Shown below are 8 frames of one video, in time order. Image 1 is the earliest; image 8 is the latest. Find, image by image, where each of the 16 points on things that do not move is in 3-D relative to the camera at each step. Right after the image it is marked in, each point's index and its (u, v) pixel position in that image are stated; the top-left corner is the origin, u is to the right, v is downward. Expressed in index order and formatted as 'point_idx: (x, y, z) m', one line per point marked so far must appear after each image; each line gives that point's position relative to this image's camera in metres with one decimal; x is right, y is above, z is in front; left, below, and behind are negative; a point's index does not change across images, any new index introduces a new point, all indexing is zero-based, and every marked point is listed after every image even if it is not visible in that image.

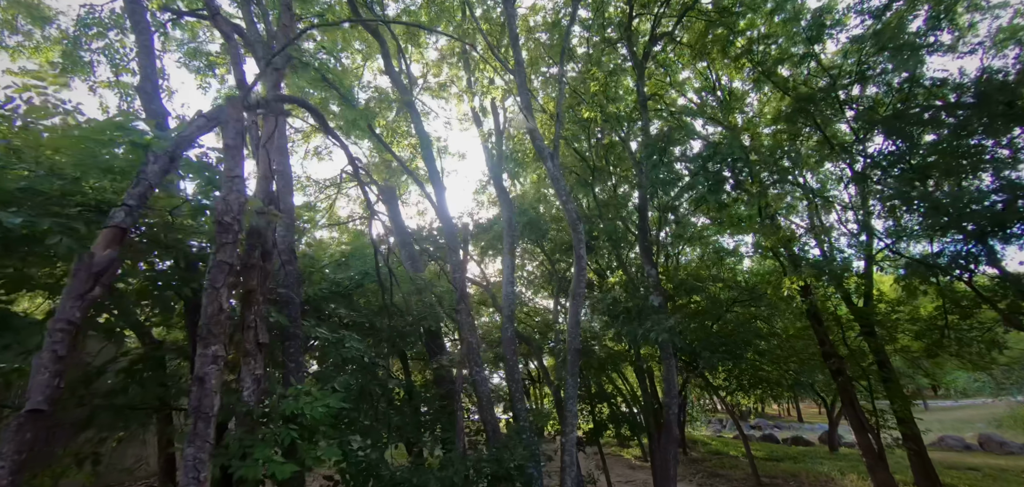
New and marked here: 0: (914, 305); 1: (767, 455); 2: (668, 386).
0: (+9.8, -1.5, +11.5) m
1: (+9.1, -7.5, +16.8) m
2: (+2.1, -1.9, +6.4) m
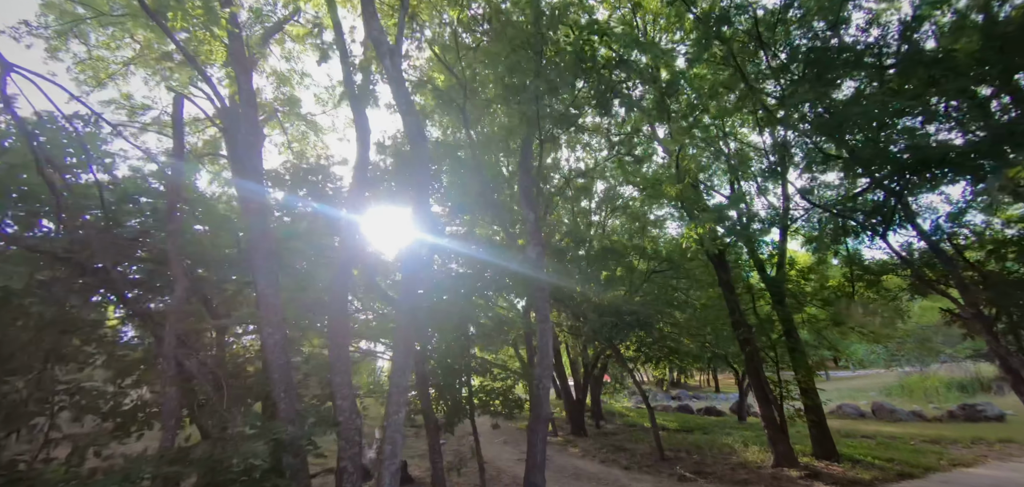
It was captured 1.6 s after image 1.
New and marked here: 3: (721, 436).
0: (+7.4, -0.8, +11.2) m
1: (+5.9, -6.4, +16.7) m
2: (+0.3, -1.2, +5.3) m
3: (+5.9, -5.4, +13.3) m
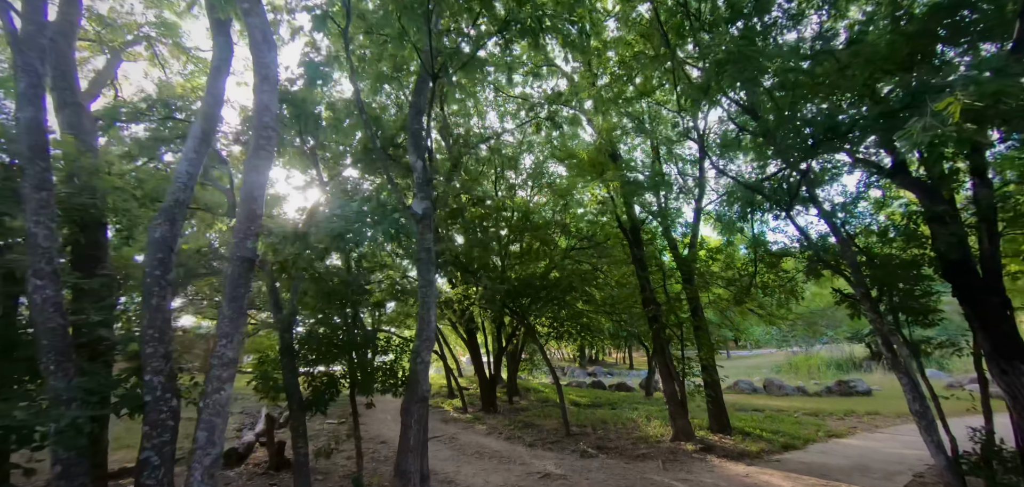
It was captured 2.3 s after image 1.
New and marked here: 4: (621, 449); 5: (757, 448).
0: (+5.3, -0.3, +11.5) m
1: (+2.8, -5.6, +16.9) m
2: (-0.9, -0.7, +4.7) m
3: (+3.3, -4.8, +13.6) m
4: (+2.1, -4.0, +9.1) m
5: (+4.7, -4.0, +9.1) m
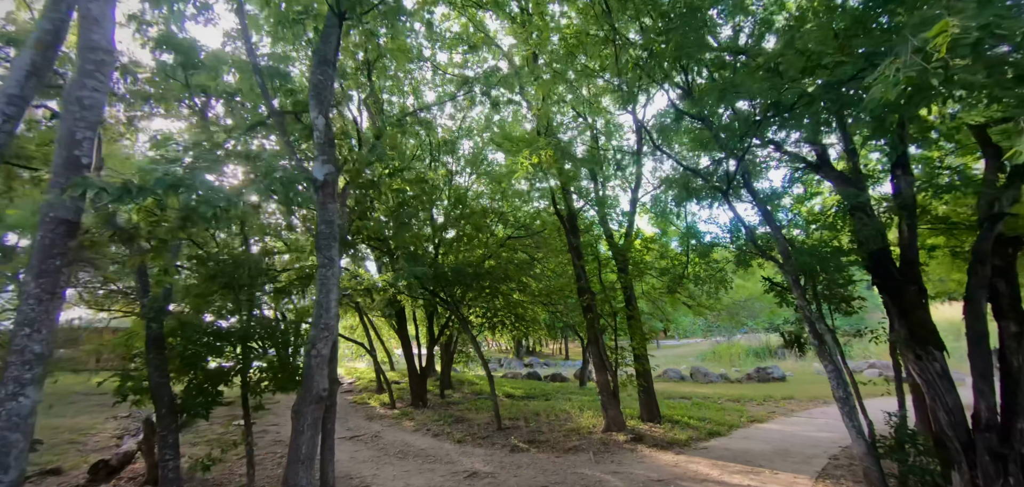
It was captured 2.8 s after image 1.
0: (+3.7, -0.1, +11.5) m
1: (+0.4, -5.3, +16.7) m
2: (-1.6, -0.5, +4.0) m
3: (+1.4, -4.5, +13.4) m
4: (+0.7, -3.7, +8.8) m
5: (+3.3, -3.7, +9.1) m
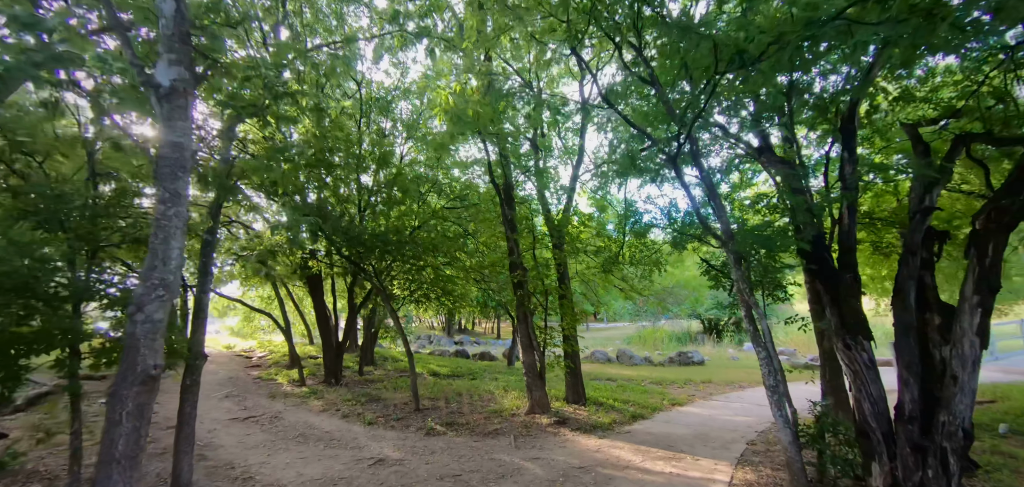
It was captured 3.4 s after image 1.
0: (+2.1, +0.4, +11.2) m
1: (-2.1, -4.3, +16.1) m
2: (-2.2, -0.1, +3.0) m
3: (-0.7, -3.8, +12.9) m
4: (-0.7, -3.2, +8.2) m
5: (+1.8, -3.3, +8.9) m
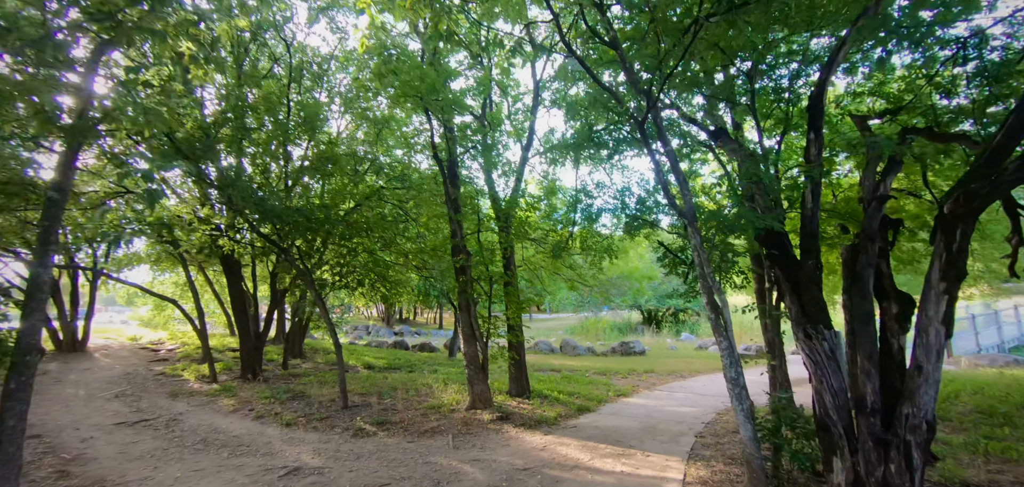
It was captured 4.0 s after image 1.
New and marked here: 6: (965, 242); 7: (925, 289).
0: (+0.8, +0.7, +10.6) m
1: (-4.1, -3.8, +15.1) m
2: (-2.5, +0.2, +2.1) m
3: (-2.3, -3.4, +12.1) m
4: (-1.7, -2.8, +7.4) m
5: (+0.7, -3.0, +8.4) m
6: (+4.0, 0.0, +4.1) m
7: (+3.7, -0.4, +4.2) m
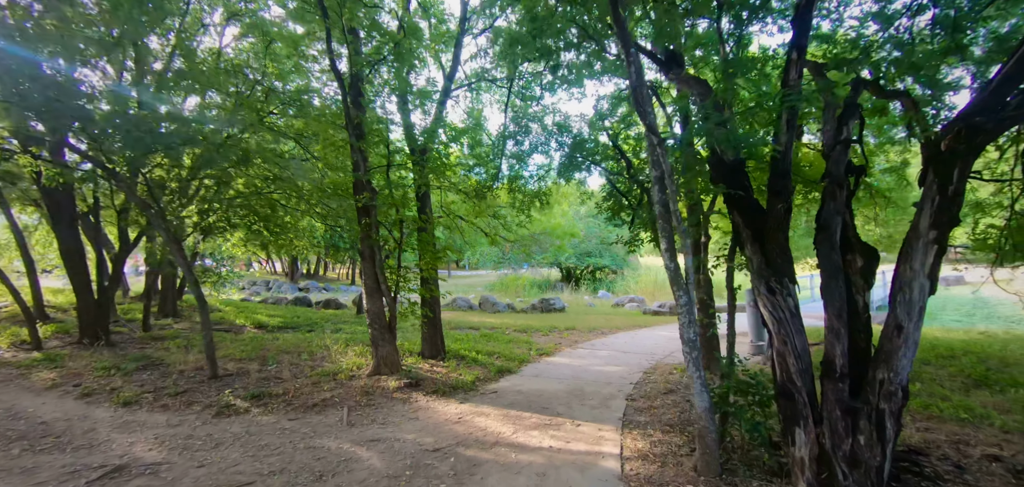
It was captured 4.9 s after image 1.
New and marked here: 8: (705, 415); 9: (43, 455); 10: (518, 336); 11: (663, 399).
0: (-0.8, +1.8, +9.3) m
1: (-6.5, -2.2, +13.3) m
2: (-2.6, +0.6, +0.4) m
3: (-4.2, -2.0, +10.6) m
4: (-2.9, -2.0, +6.1) m
5: (-0.6, -2.1, +7.5) m
6: (+3.4, +0.5, +3.5) m
7: (+3.1, 0.0, +3.7) m
8: (+1.6, -1.4, +4.0) m
9: (-4.3, -1.9, +4.4) m
10: (+0.2, -2.5, +12.7) m
11: (+2.0, -2.1, +6.4) m
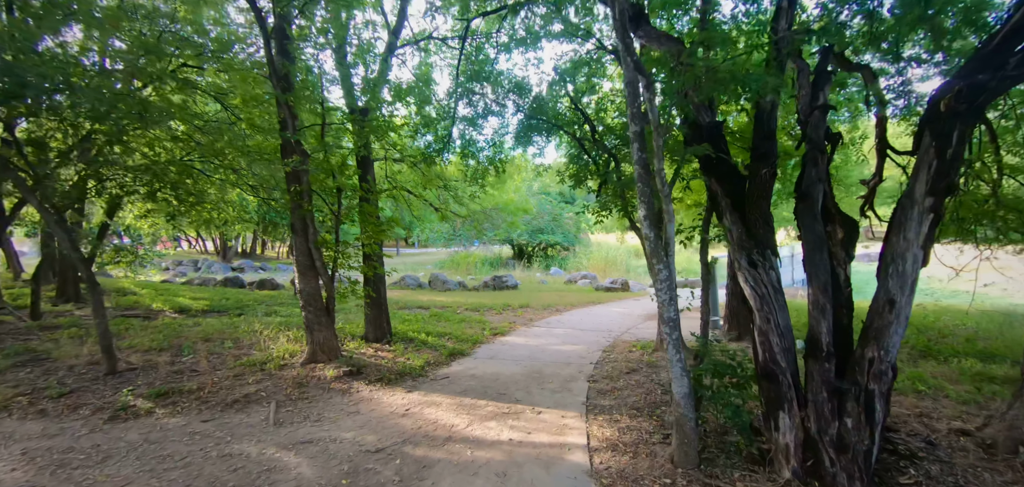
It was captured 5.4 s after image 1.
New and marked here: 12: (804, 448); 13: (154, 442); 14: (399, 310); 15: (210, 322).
0: (-1.6, +2.3, +8.5) m
1: (-7.8, -1.5, +12.0) m
2: (-2.6, +0.6, -0.5) m
3: (-5.2, -1.5, +9.6) m
4: (-3.4, -1.6, +5.2) m
5: (-1.3, -1.7, +6.9) m
6: (+3.1, +0.7, +3.3) m
7: (+2.8, +0.3, +3.4) m
8: (+1.3, -1.2, +3.6) m
9: (-4.7, -1.7, +3.4) m
10: (-1.1, -1.8, +12.1) m
11: (+1.5, -1.7, +6.0) m
12: (+2.1, -1.5, +3.4) m
13: (-3.1, -1.7, +4.2) m
14: (-3.0, -1.8, +12.7) m
15: (-5.8, -1.5, +9.1) m
